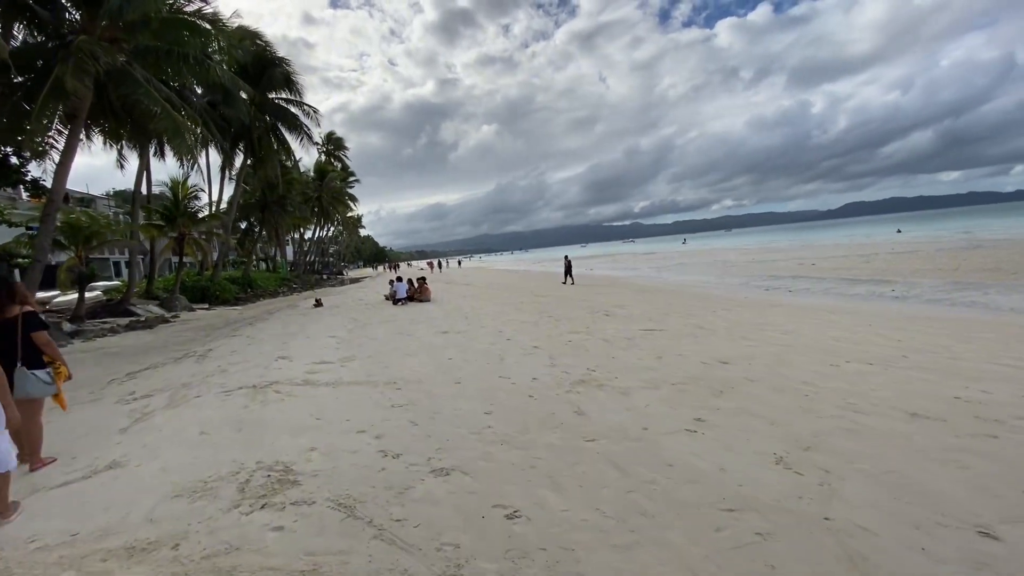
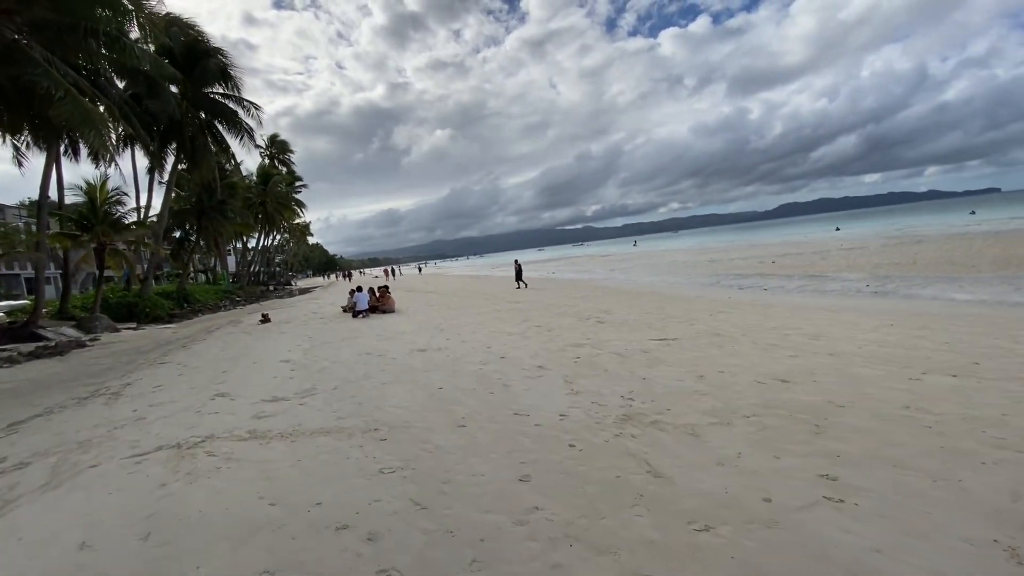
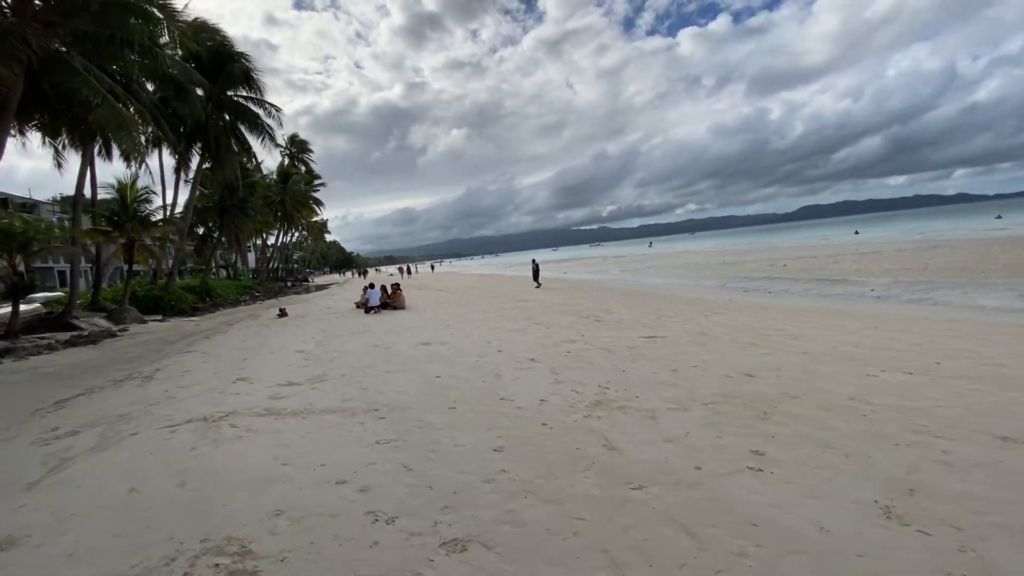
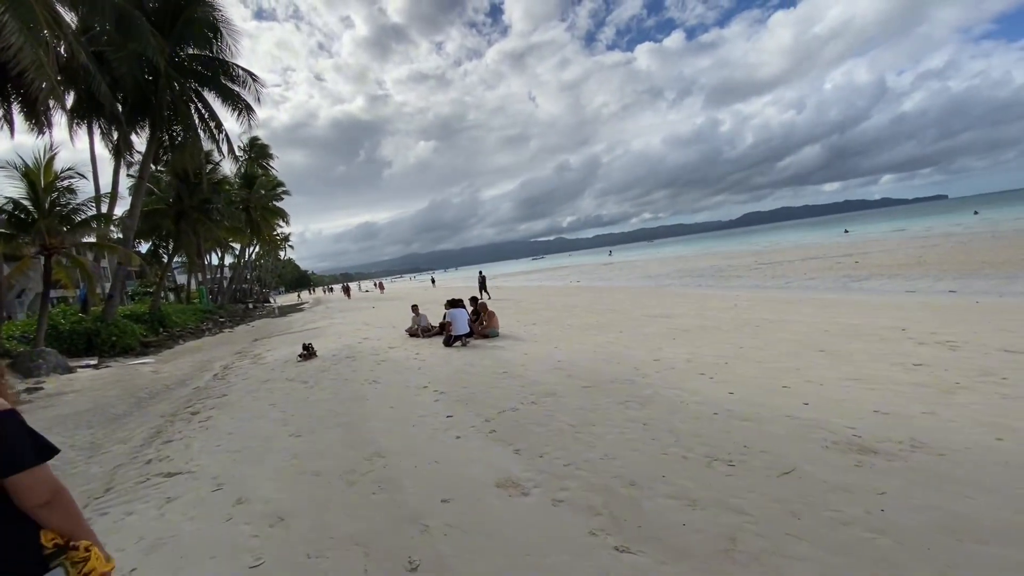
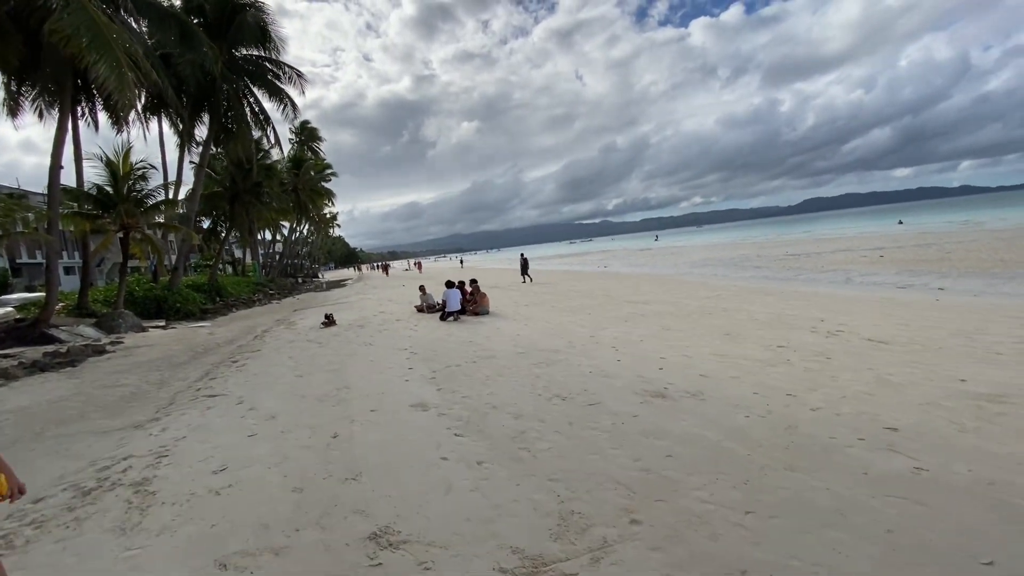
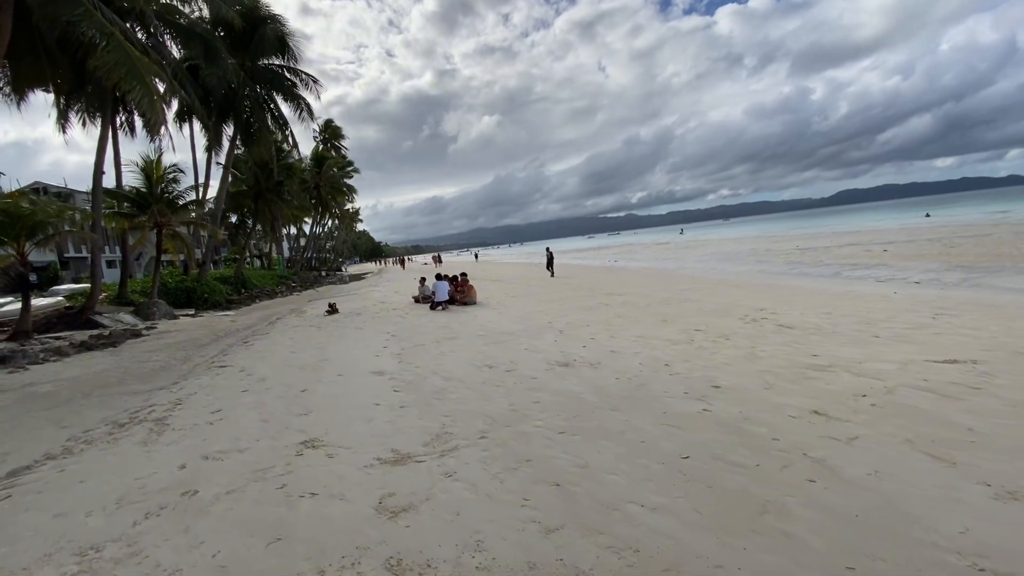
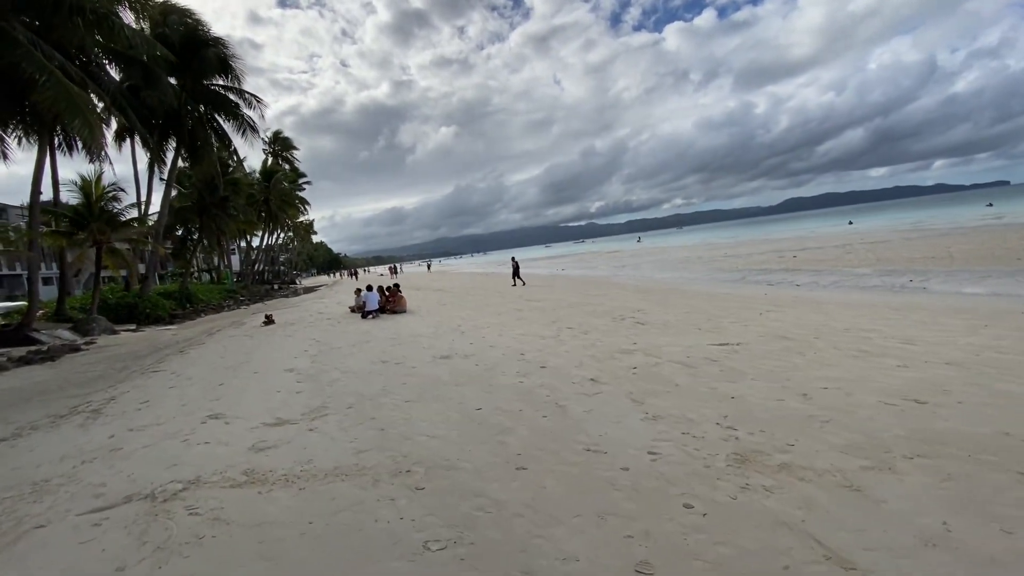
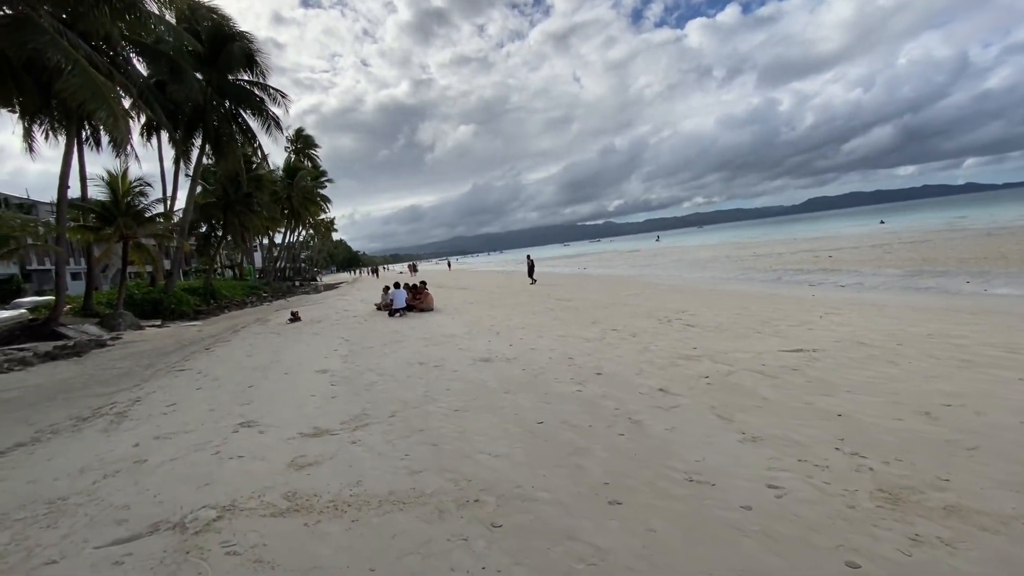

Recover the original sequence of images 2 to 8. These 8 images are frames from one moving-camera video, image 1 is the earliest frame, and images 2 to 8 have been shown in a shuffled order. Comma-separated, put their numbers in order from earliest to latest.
3, 2, 7, 8, 6, 5, 4
